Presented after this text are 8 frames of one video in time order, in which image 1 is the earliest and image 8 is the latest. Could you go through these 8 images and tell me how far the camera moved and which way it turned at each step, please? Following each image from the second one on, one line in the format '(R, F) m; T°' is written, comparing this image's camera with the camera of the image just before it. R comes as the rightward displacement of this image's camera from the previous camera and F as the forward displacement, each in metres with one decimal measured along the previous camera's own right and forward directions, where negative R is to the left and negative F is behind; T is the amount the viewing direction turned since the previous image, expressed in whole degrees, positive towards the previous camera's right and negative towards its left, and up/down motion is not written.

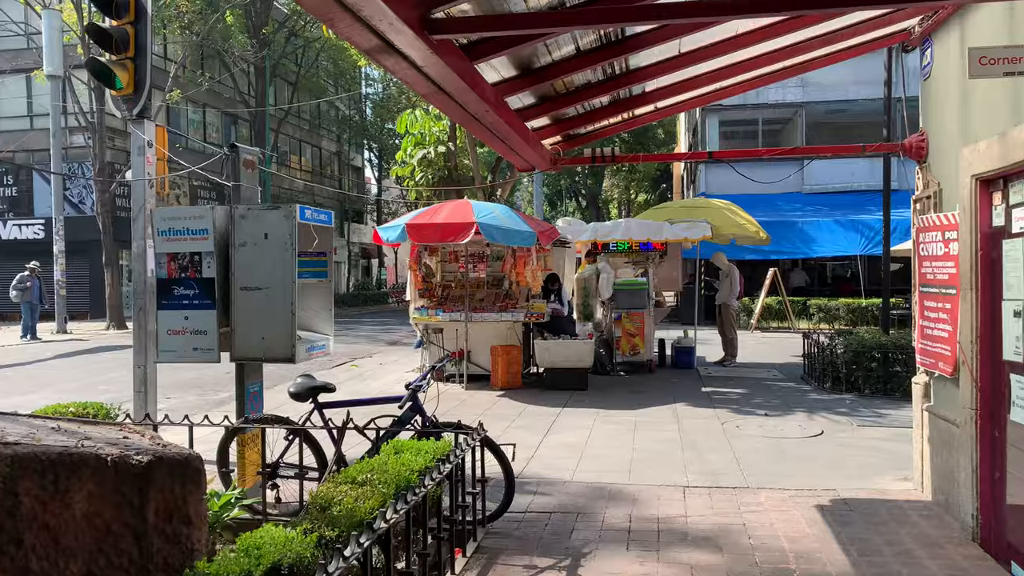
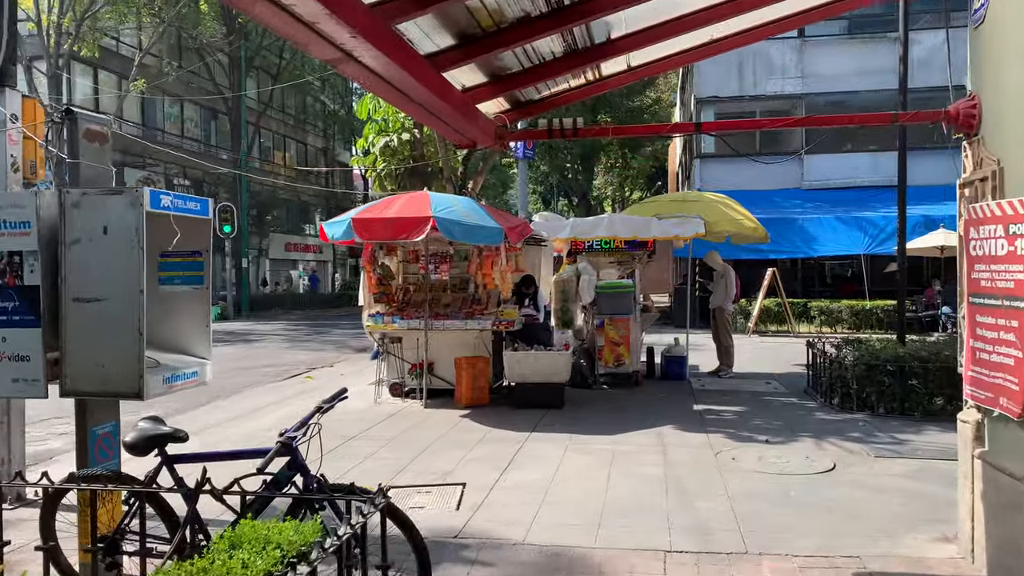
(+0.3, +1.2) m; 0°
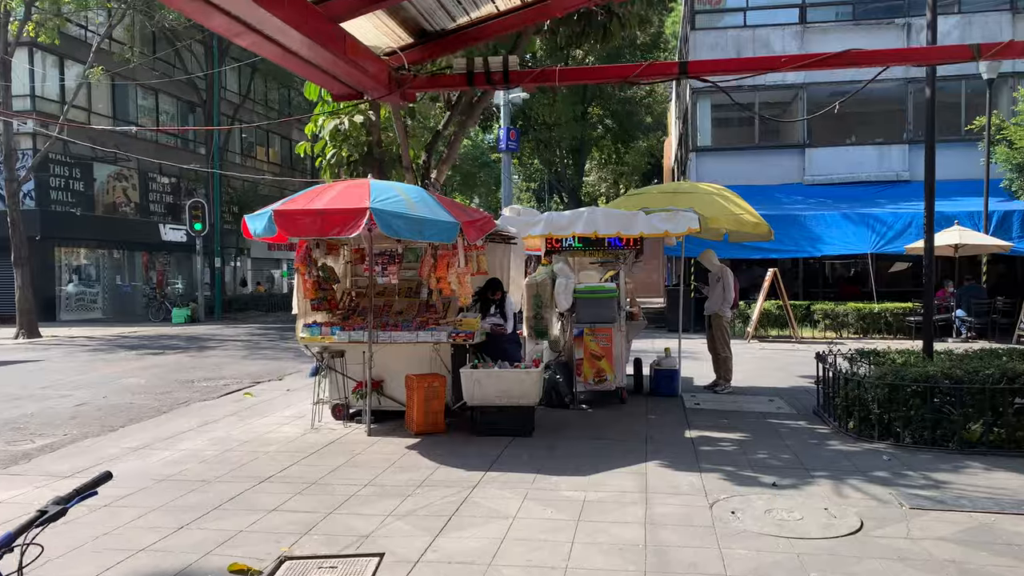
(+0.3, +1.4) m; 0°
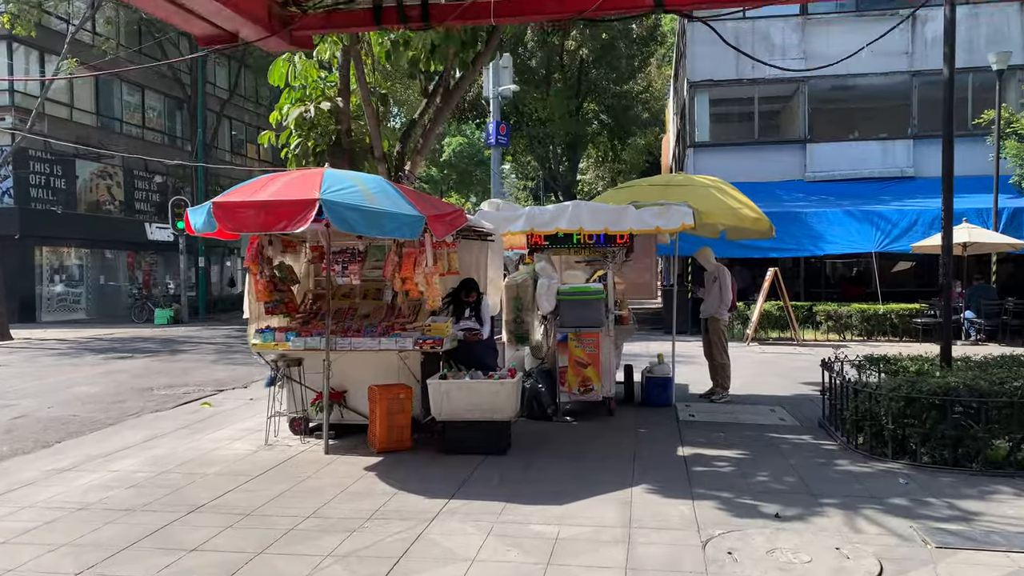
(+0.2, +0.7) m; 0°
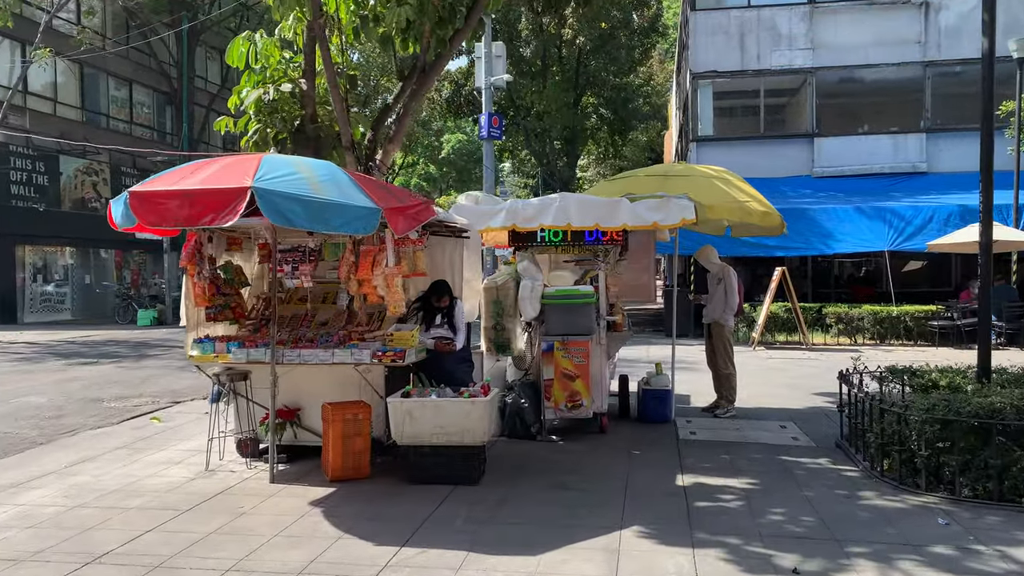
(+0.2, +0.9) m; 0°
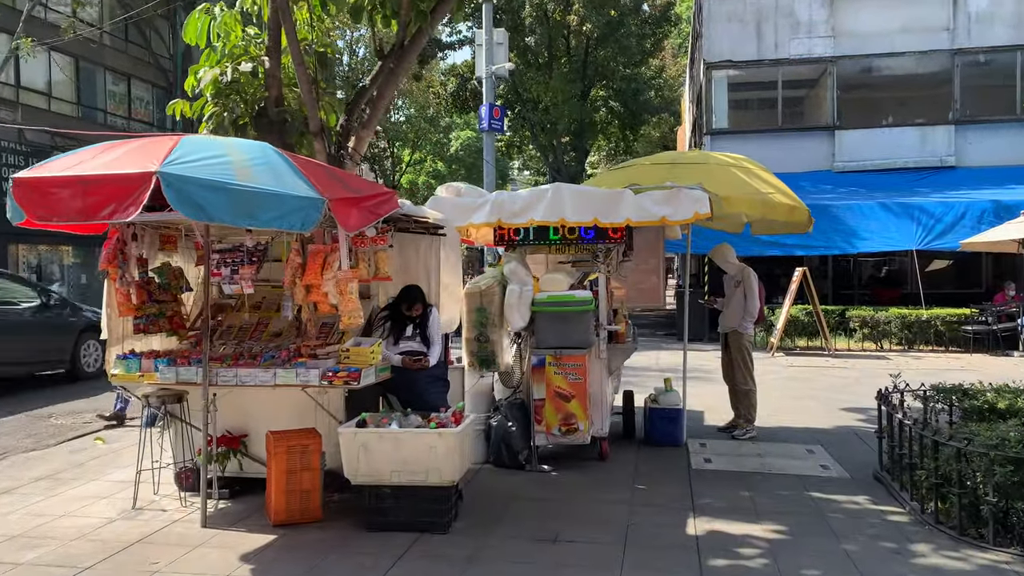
(+0.2, +1.0) m; -1°
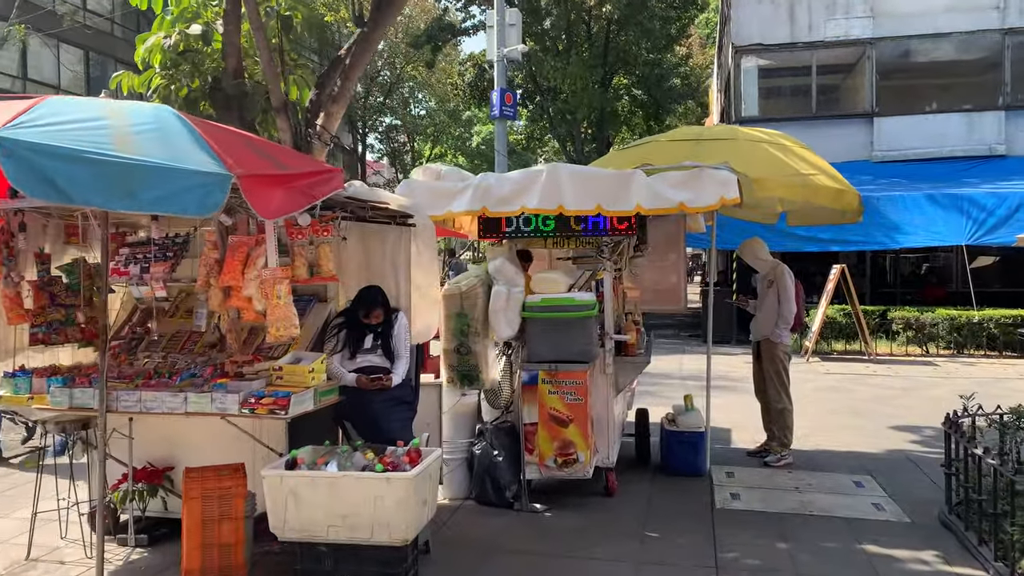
(+0.3, +1.1) m; -2°
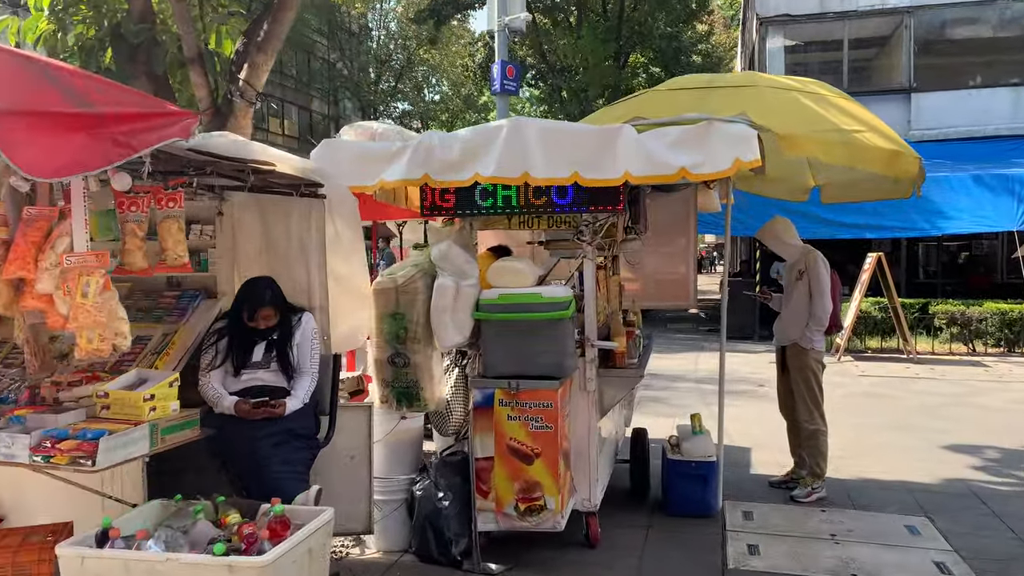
(+0.4, +1.2) m; -2°
